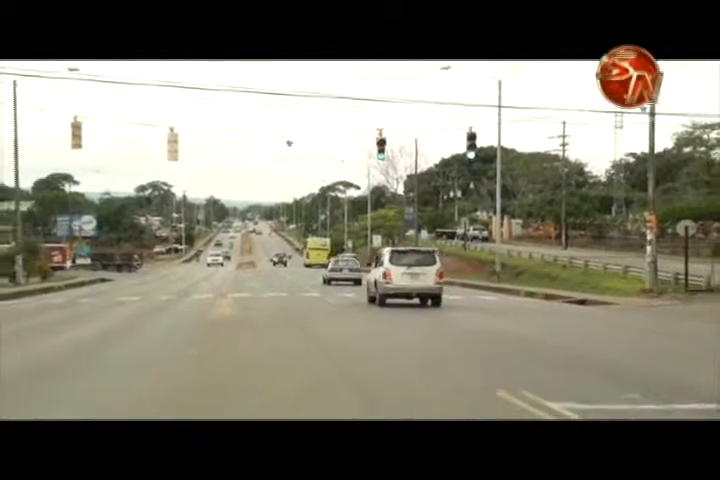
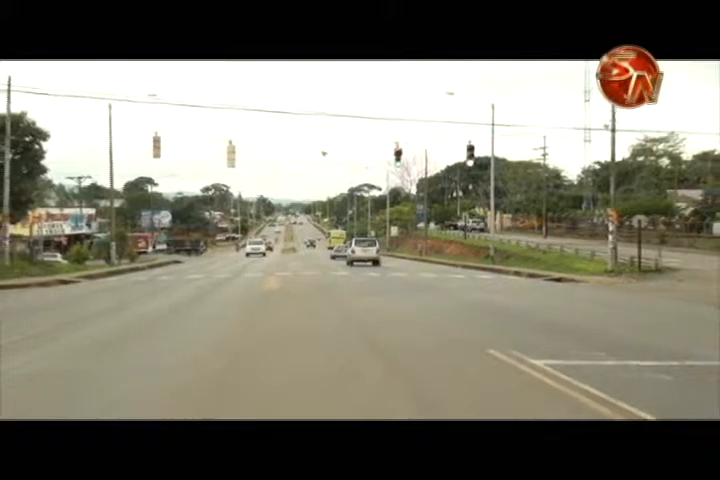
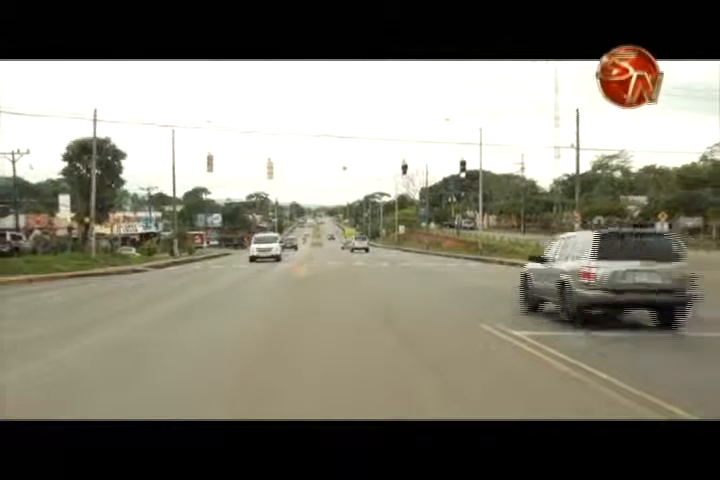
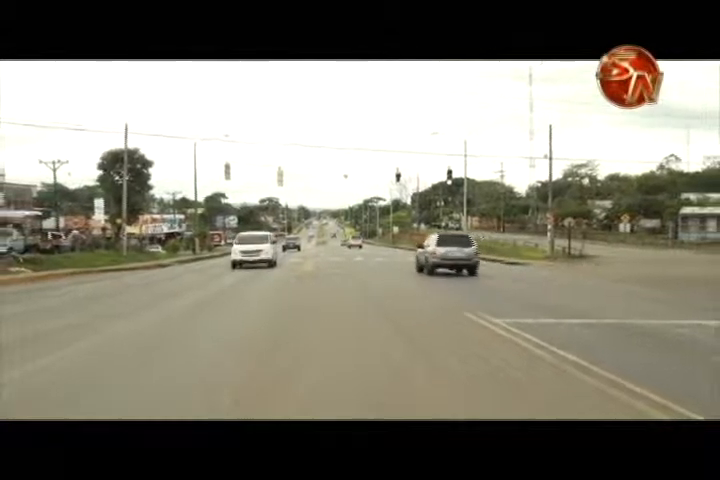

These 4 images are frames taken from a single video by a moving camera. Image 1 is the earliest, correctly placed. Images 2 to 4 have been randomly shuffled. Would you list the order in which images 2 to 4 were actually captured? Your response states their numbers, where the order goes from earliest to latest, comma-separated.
2, 3, 4
